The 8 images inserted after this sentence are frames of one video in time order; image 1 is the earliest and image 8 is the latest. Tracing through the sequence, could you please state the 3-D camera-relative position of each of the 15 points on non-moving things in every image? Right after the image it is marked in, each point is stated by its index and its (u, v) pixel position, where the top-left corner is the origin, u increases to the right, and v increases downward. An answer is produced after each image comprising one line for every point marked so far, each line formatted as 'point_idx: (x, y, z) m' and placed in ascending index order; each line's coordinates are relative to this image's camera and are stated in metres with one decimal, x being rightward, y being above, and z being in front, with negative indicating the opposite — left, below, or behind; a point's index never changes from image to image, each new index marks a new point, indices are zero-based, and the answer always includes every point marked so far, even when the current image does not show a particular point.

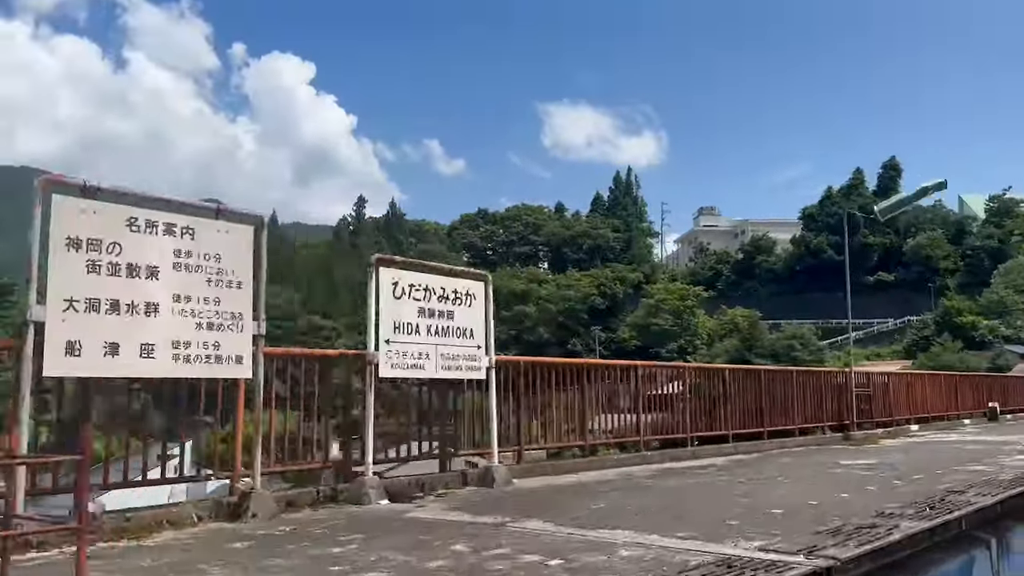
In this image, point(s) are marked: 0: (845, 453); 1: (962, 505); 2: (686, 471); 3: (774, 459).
0: (+3.4, -1.7, +8.1) m
1: (+2.4, -1.2, +4.2) m
2: (+1.4, -1.5, +6.3) m
3: (+2.4, -1.6, +7.2) m
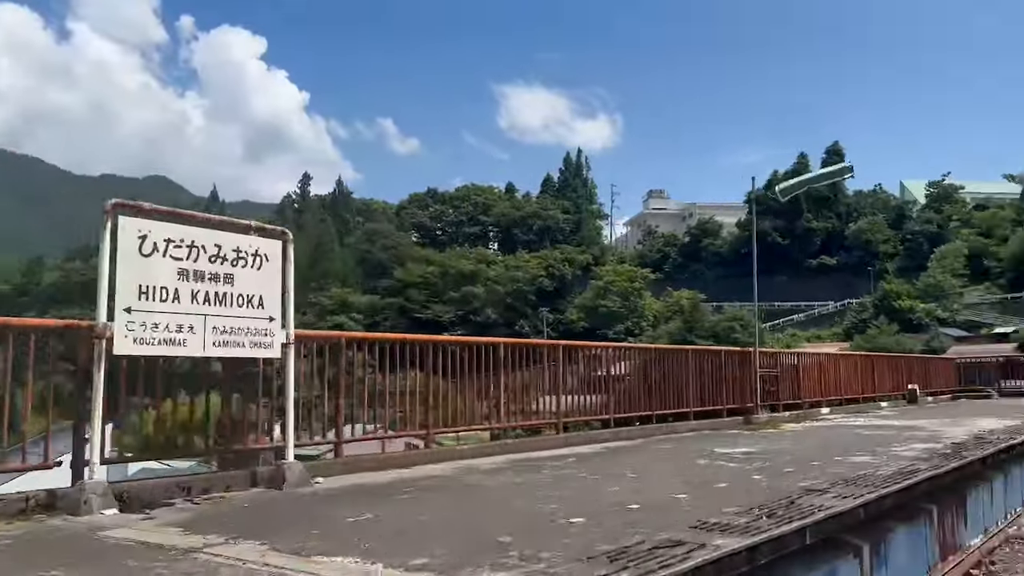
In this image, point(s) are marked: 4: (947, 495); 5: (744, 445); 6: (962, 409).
0: (+2.1, -1.4, +7.3) m
1: (+1.3, -1.0, +3.5) m
2: (+0.2, -1.2, +5.4) m
3: (+1.1, -1.3, +6.5) m
4: (+3.0, -1.4, +5.2) m
5: (+1.9, -1.3, +6.3) m
6: (+6.8, -1.8, +11.7) m
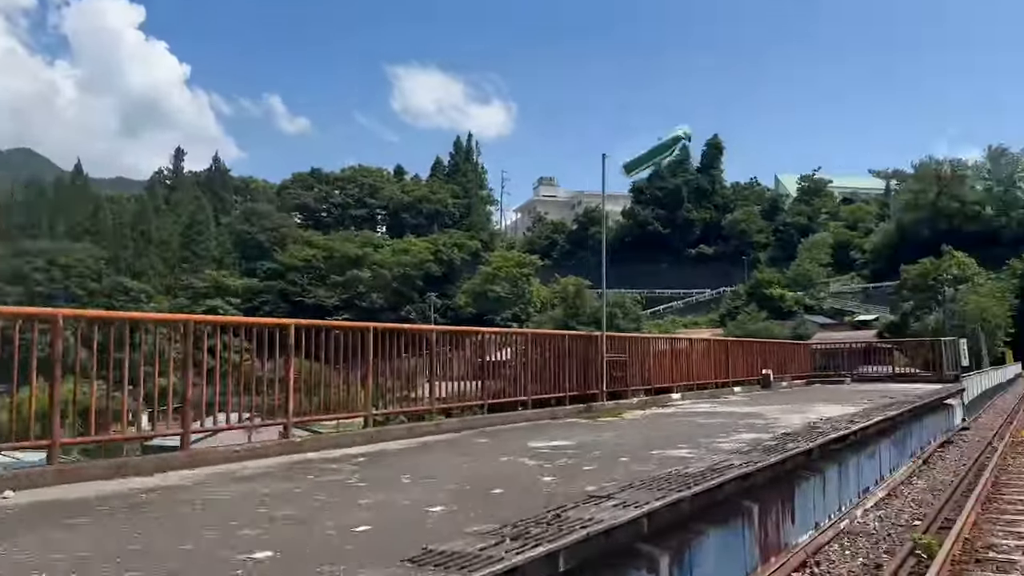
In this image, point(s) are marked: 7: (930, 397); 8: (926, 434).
0: (+0.5, -1.2, +6.8) m
1: (+0.2, -0.9, +2.8) m
2: (-1.2, -1.1, +4.6) m
3: (-0.4, -1.1, +5.8) m
4: (+1.6, -1.2, +4.8) m
5: (+0.4, -1.1, +5.7) m
6: (+4.5, -1.6, +11.8) m
7: (+6.1, -1.6, +11.4) m
8: (+5.3, -1.9, +10.1) m
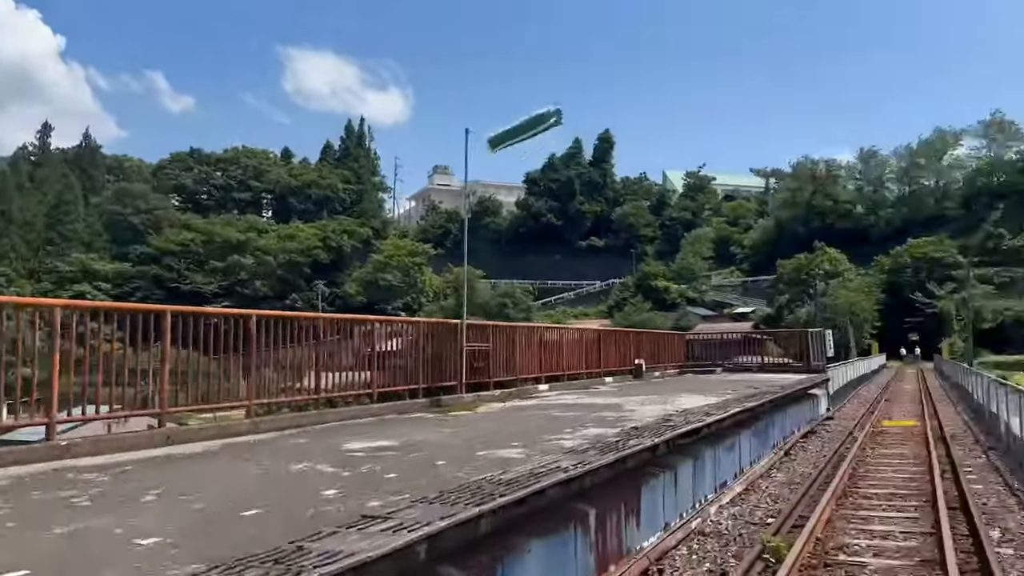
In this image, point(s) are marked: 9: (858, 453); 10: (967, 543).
0: (-0.8, -1.1, +6.1) m
1: (-0.5, -0.8, +2.2) m
2: (-2.2, -0.9, +3.8) m
3: (-1.5, -1.0, +5.0) m
4: (+0.6, -1.1, +4.3) m
5: (-0.8, -1.0, +5.0) m
6: (+2.5, -1.4, +11.6) m
7: (+4.1, -1.4, +11.4) m
8: (+3.5, -1.8, +10.0) m
9: (+4.1, -1.9, +9.2) m
10: (+3.0, -1.7, +5.1) m
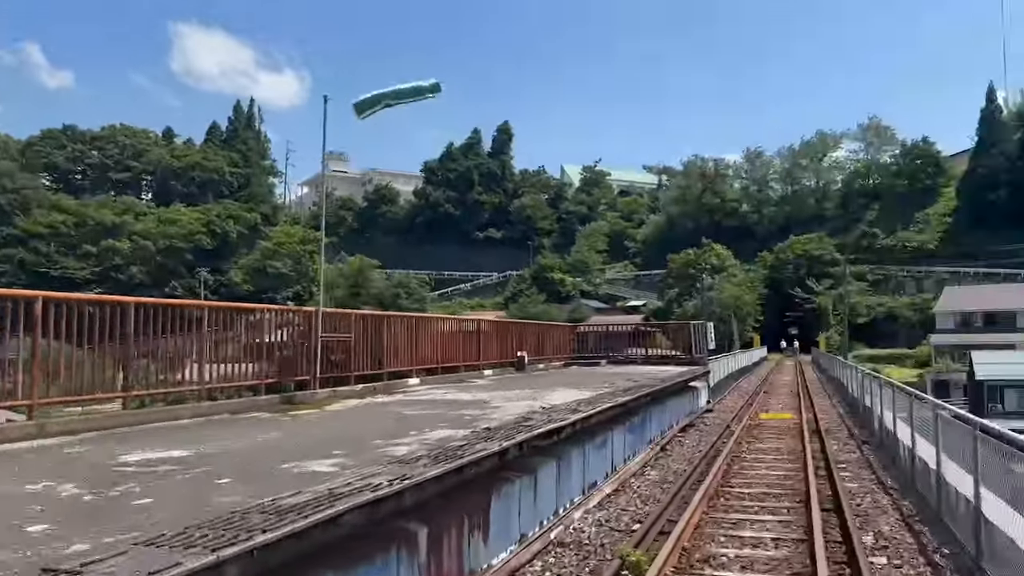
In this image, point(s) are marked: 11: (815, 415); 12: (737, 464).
0: (-1.9, -0.9, +5.3) m
1: (-1.1, -0.7, +1.4) m
2: (-2.9, -0.8, +2.8) m
3: (-2.4, -0.9, +4.1) m
4: (-0.3, -1.0, +3.7) m
5: (-1.7, -0.8, +4.2) m
6: (+0.7, -1.3, +11.1) m
7: (+2.3, -1.3, +11.2) m
8: (+1.9, -1.6, +9.7) m
9: (+2.6, -1.8, +9.0) m
10: (+2.0, -1.6, +4.7) m
11: (+5.4, -2.3, +14.0) m
12: (+2.3, -1.8, +7.9) m
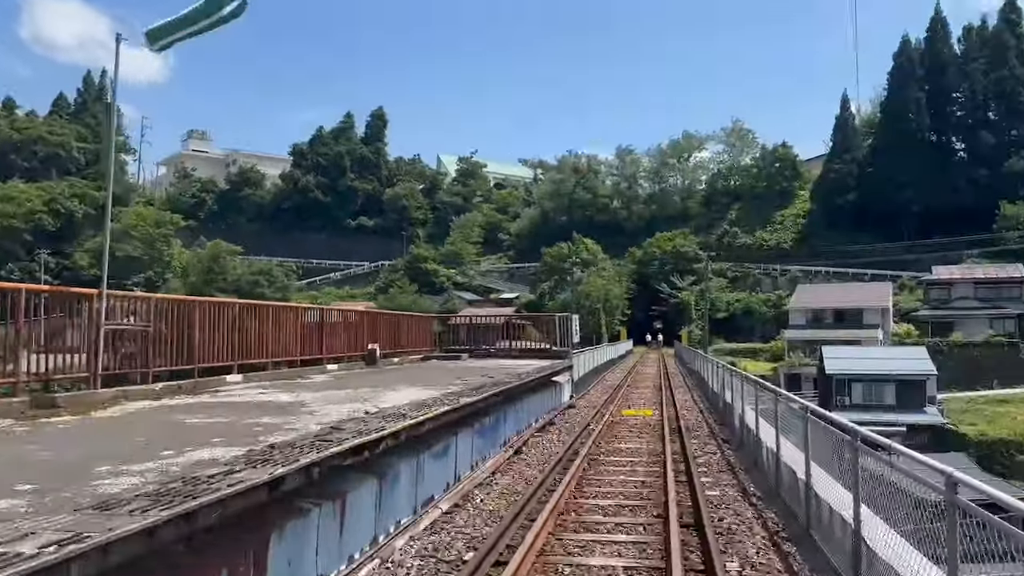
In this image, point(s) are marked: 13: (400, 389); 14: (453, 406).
0: (-2.9, -0.8, +4.0) m
1: (-1.5, -0.6, +0.3) m
2: (-3.5, -0.6, +1.3) m
3: (-3.3, -0.7, +2.7) m
4: (-1.1, -0.9, +2.7) m
5: (-2.6, -0.7, +3.0) m
6: (-1.3, -1.1, +10.2) m
7: (+0.3, -1.1, +10.5) m
8: (+0.1, -1.5, +9.0) m
9: (+0.9, -1.7, +8.4) m
10: (+1.0, -1.5, +4.1) m
11: (+2.9, -2.2, +13.8) m
12: (+0.8, -1.7, +7.3) m
13: (-1.0, -0.9, +7.0) m
14: (-0.4, -0.9, +5.8) m
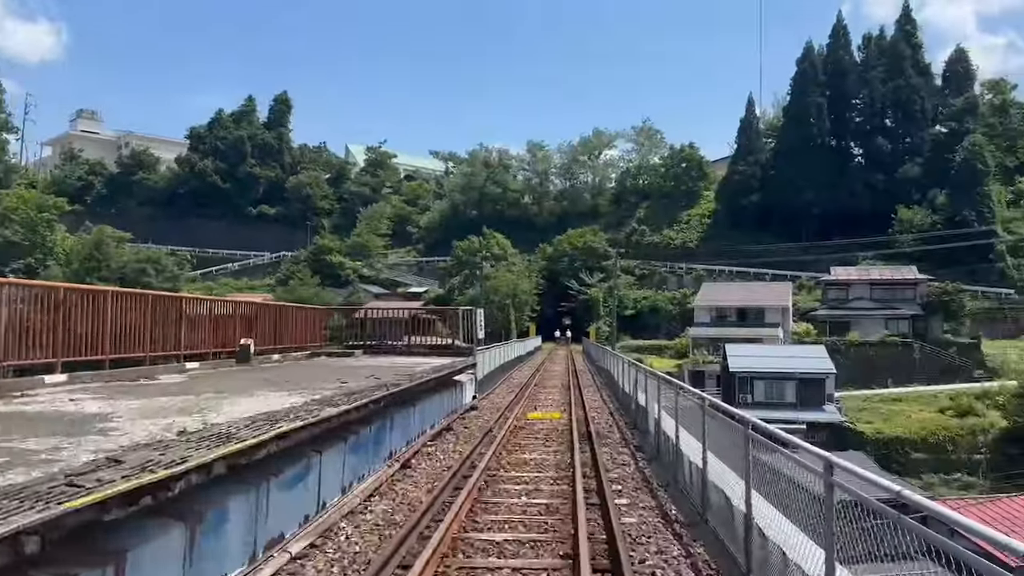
0: (-3.4, -0.6, +2.6) m
1: (-1.6, -0.5, -1.0) m
2: (-3.7, -0.5, -0.2) m
3: (-3.6, -0.6, +1.2) m
4: (-1.5, -0.8, +1.4) m
5: (-2.9, -0.6, +1.6) m
6: (-2.5, -1.0, +8.9) m
7: (-1.0, -1.0, +9.3) m
8: (-1.0, -1.4, +7.9) m
9: (-0.2, -1.6, +7.3) m
10: (+0.4, -1.4, +3.1) m
11: (+1.2, -2.0, +12.9) m
12: (-0.1, -1.6, +6.2) m
13: (-1.9, -0.8, +5.7) m
14: (-1.2, -0.8, +4.6) m
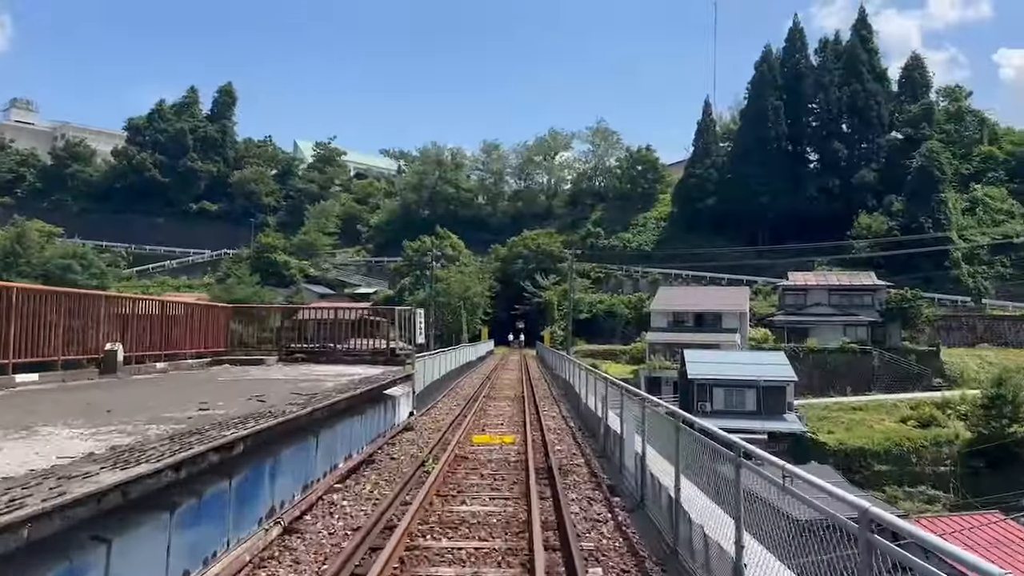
0: (-3.6, -0.5, +0.4) m
1: (-1.5, -0.4, -3.0) m
2: (-3.7, -0.4, -2.3) m
3: (-3.7, -0.4, -0.9) m
4: (-1.6, -0.7, -0.6) m
5: (-3.0, -0.5, -0.5) m
6: (-3.1, -0.9, +6.8) m
7: (-1.6, -0.9, +7.4) m
8: (-1.5, -1.3, +5.9) m
9: (-0.6, -1.5, +5.4) m
10: (+0.2, -1.4, +1.2) m
11: (+0.4, -2.0, +11.1) m
12: (-0.5, -1.5, +4.3) m
13: (-2.2, -0.7, +3.7) m
14: (-1.5, -0.7, +2.6) m
